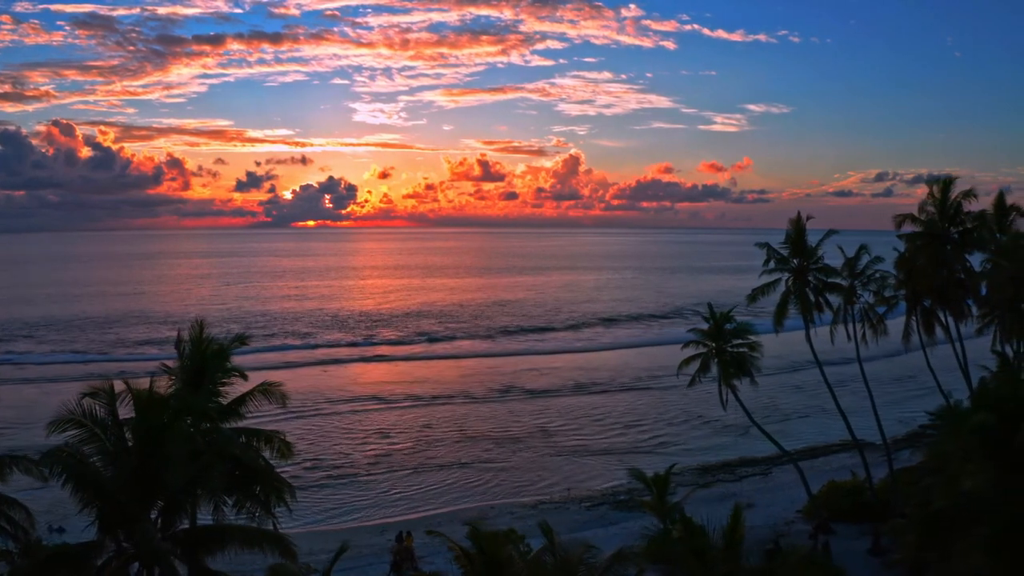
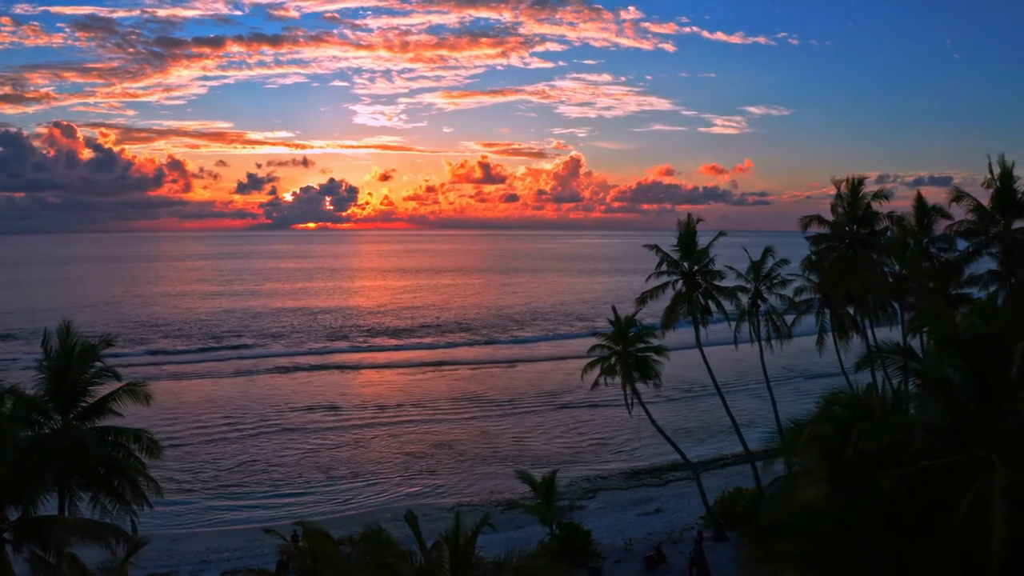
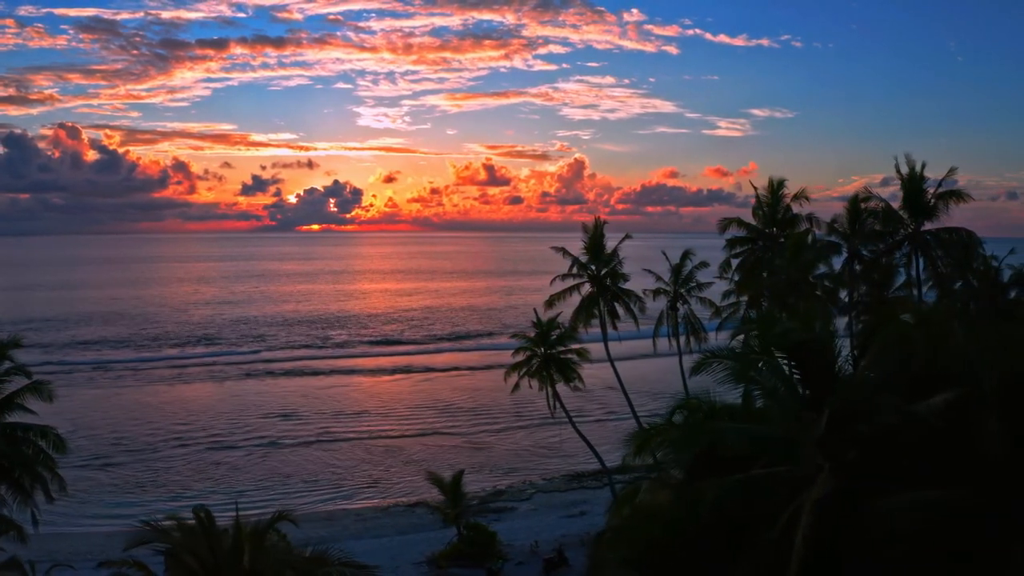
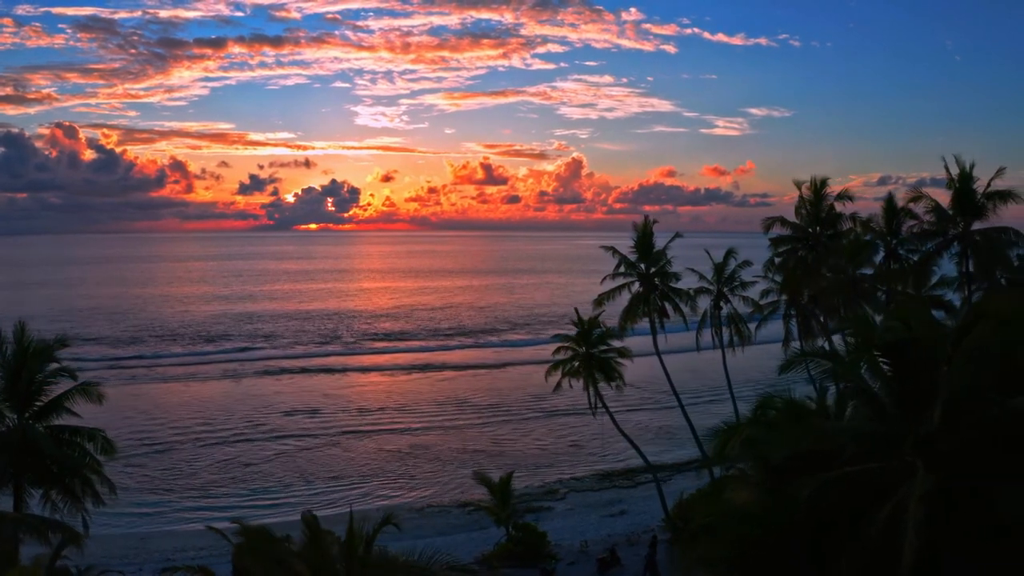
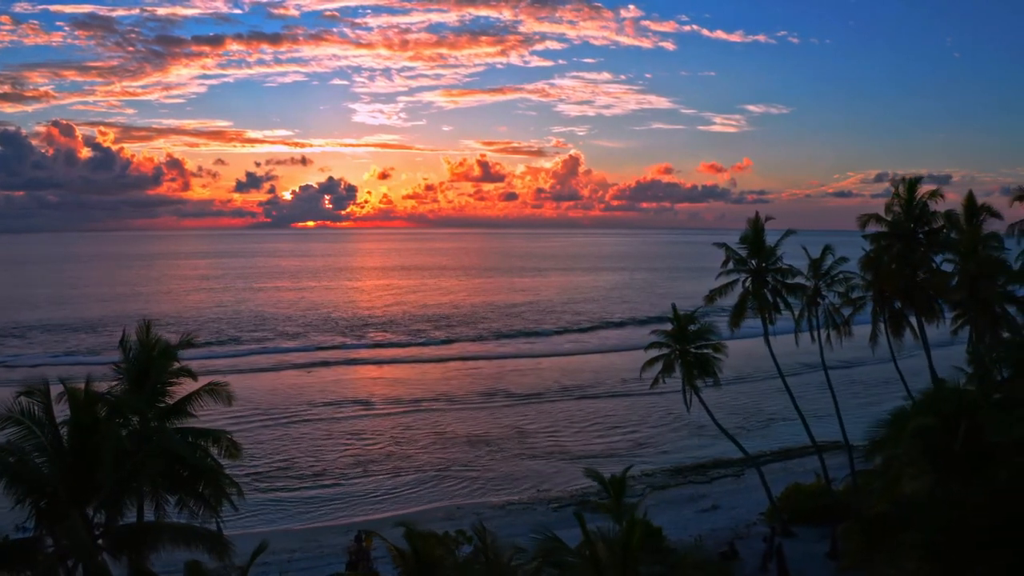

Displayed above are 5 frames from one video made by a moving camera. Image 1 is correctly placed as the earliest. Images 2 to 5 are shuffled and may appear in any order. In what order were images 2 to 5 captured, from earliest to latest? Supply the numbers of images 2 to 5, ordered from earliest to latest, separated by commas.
5, 2, 4, 3
